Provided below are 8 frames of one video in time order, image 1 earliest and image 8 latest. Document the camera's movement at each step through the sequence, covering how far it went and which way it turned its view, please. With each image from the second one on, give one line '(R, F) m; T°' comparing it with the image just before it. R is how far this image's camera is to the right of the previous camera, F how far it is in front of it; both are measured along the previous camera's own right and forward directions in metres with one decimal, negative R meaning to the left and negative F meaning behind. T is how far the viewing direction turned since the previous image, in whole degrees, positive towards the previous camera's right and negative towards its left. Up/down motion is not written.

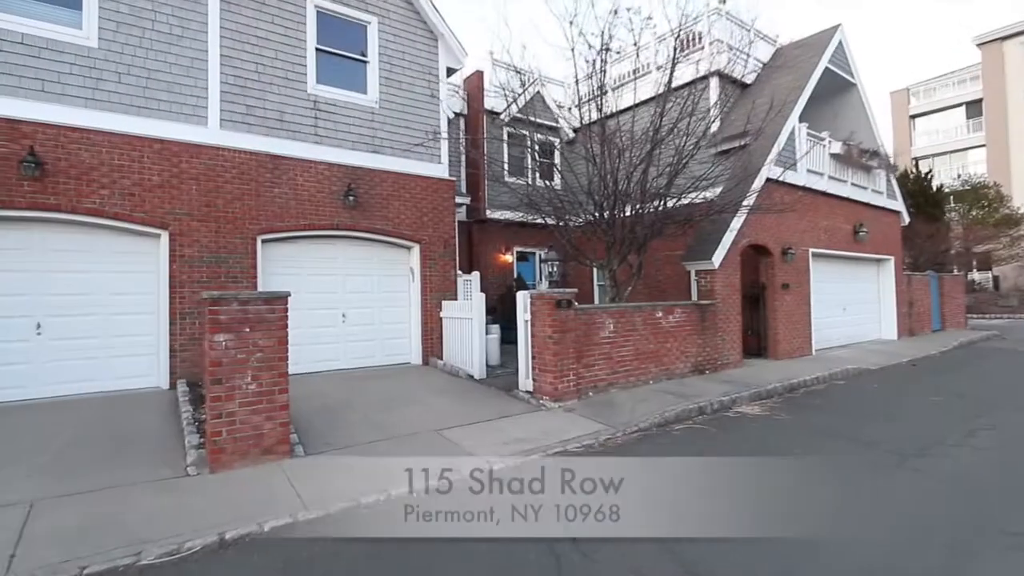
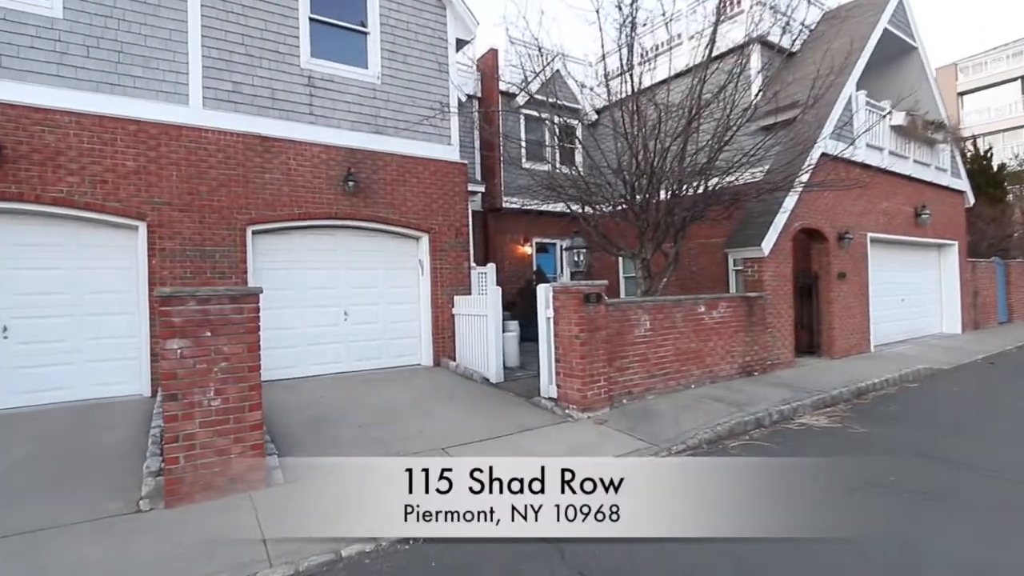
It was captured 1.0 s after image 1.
(0.0, +1.0) m; -3°
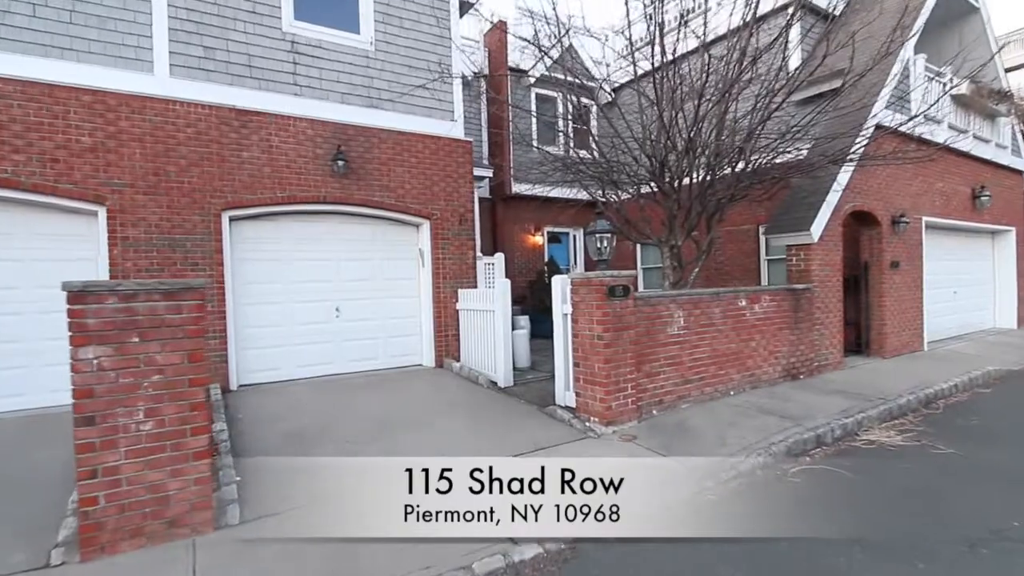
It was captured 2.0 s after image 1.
(0.0, +0.9) m; -2°
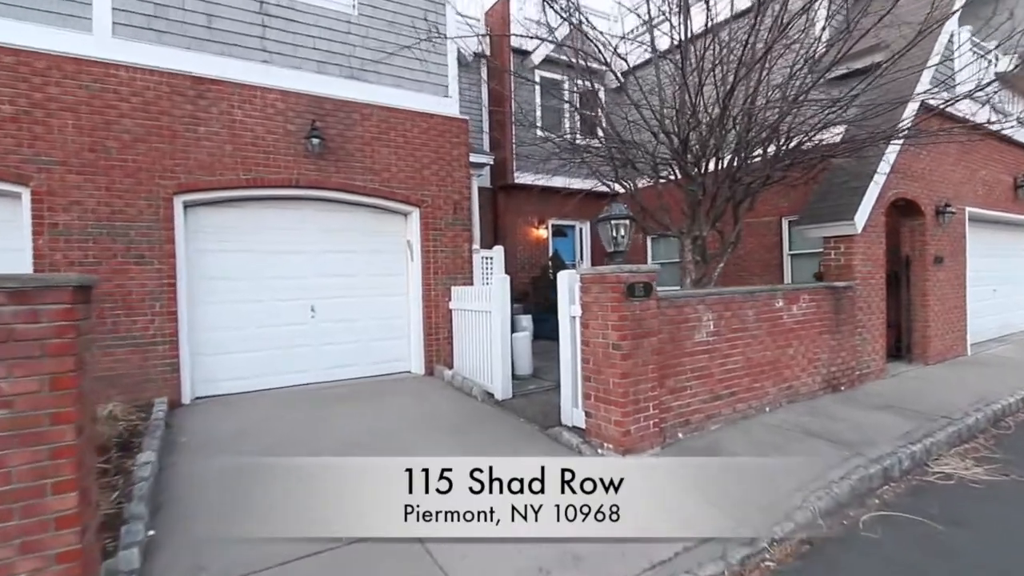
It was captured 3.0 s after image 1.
(0.0, +0.9) m; 0°
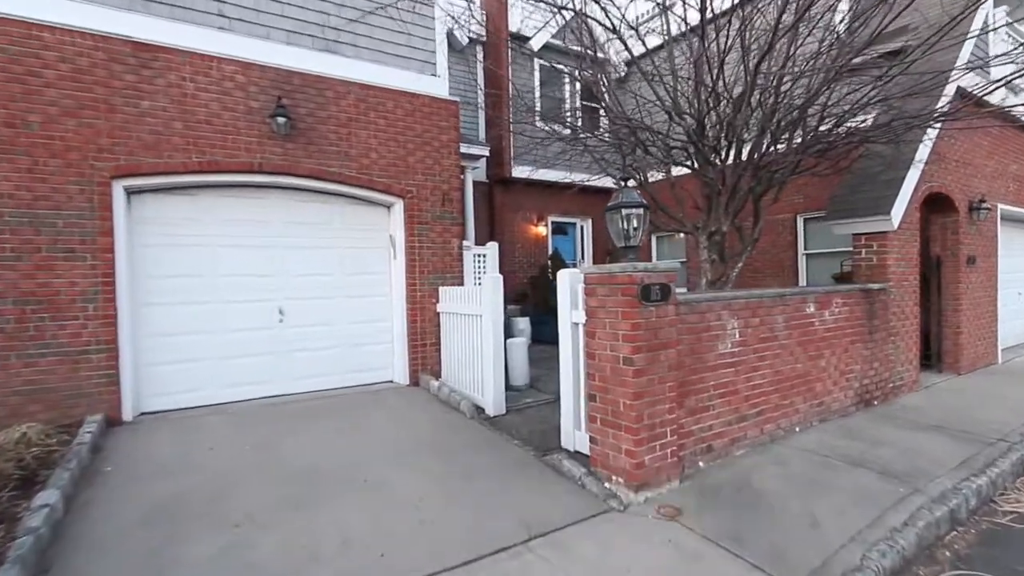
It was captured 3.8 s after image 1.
(+0.1, +0.7) m; 0°
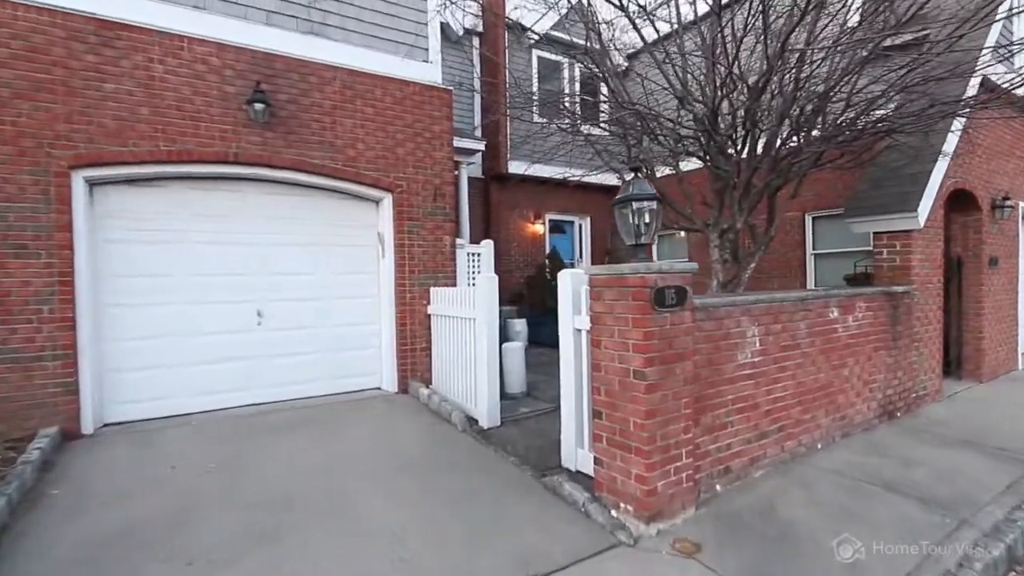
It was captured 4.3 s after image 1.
(0.0, +0.4) m; 0°
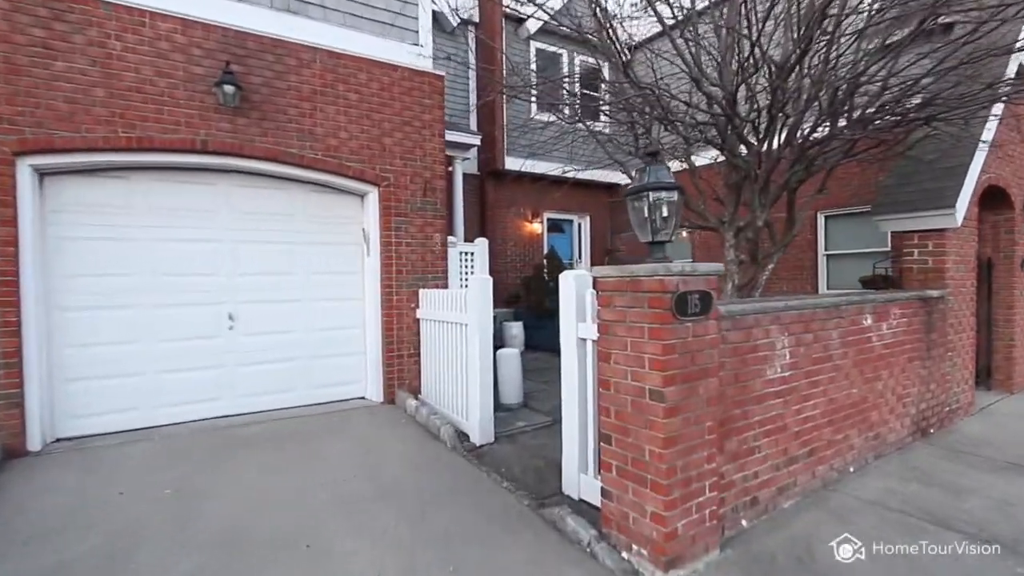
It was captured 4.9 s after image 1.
(0.0, +0.5) m; 0°
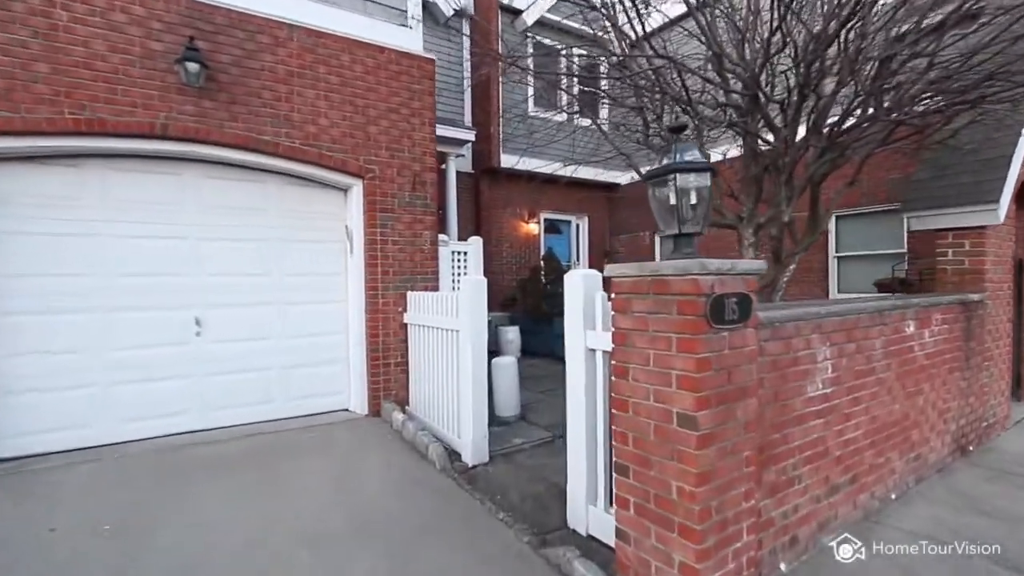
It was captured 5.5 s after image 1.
(0.0, +0.5) m; 0°
